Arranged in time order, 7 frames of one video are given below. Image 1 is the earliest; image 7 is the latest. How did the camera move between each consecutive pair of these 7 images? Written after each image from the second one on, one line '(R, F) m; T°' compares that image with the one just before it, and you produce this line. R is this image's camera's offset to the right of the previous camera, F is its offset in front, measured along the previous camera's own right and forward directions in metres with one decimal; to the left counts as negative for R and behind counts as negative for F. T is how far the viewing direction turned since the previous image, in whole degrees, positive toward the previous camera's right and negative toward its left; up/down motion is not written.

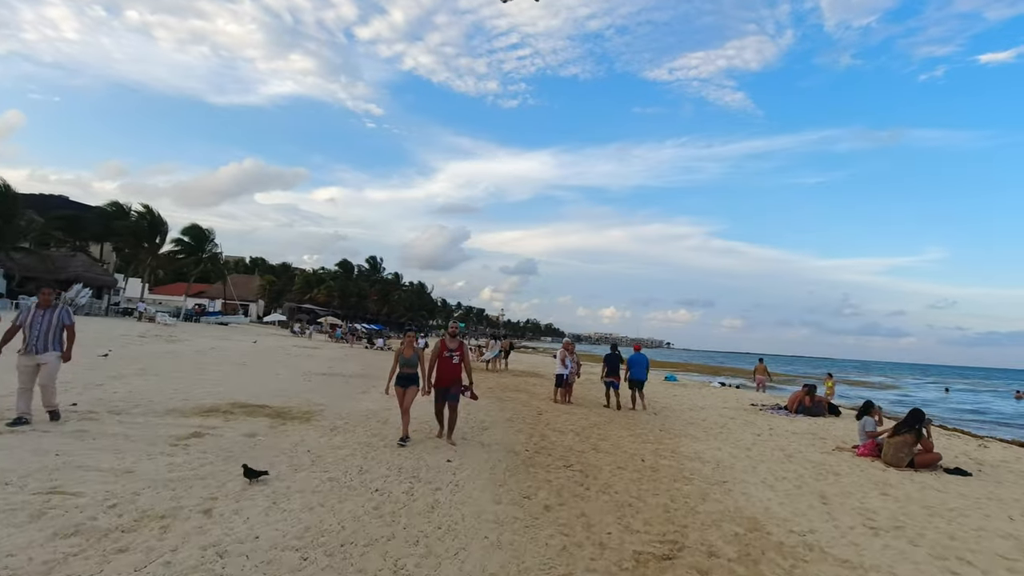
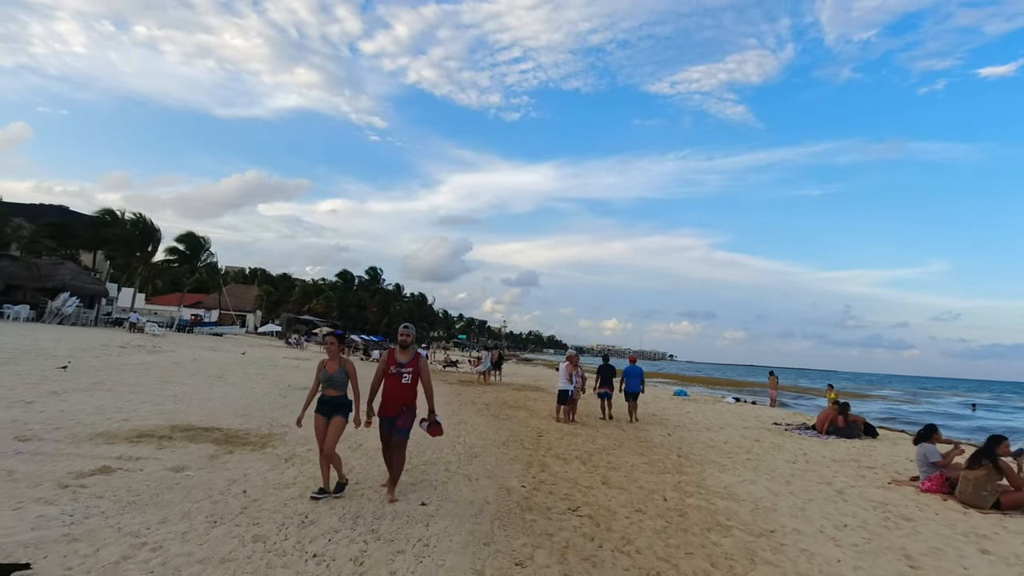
(+0.1, +1.5) m; 0°
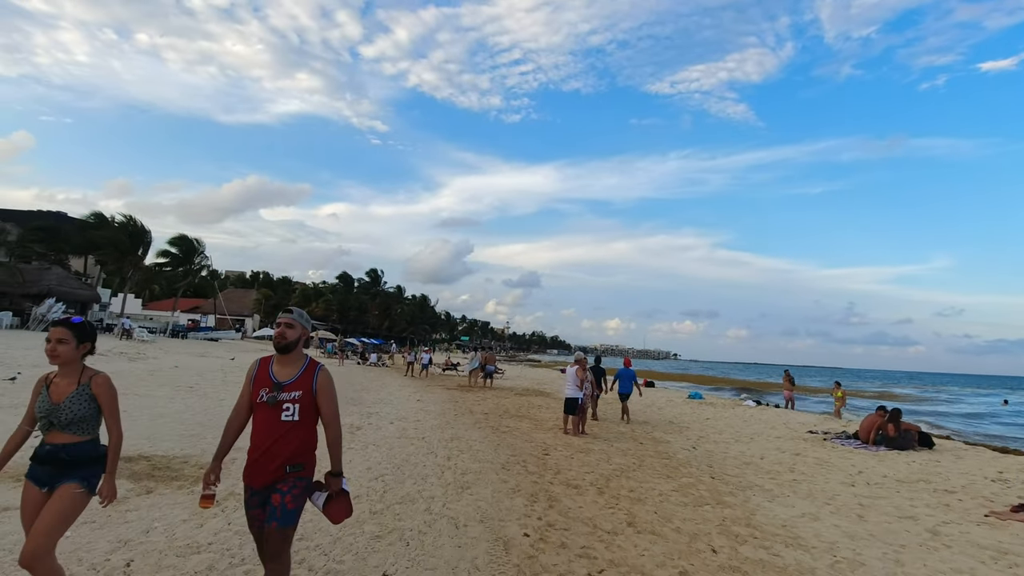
(+0.1, +1.7) m; 0°
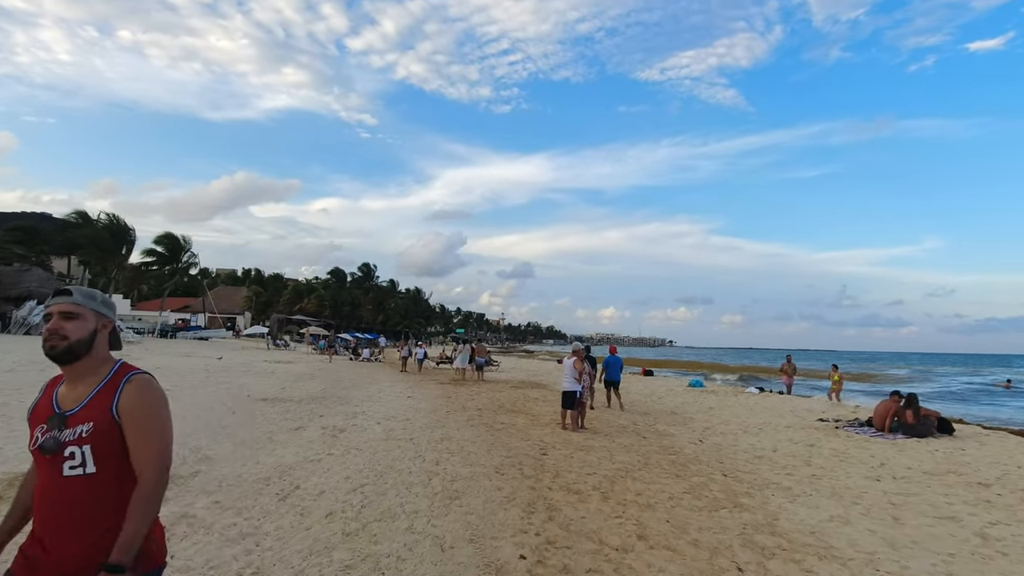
(+0.1, +0.8) m; +1°
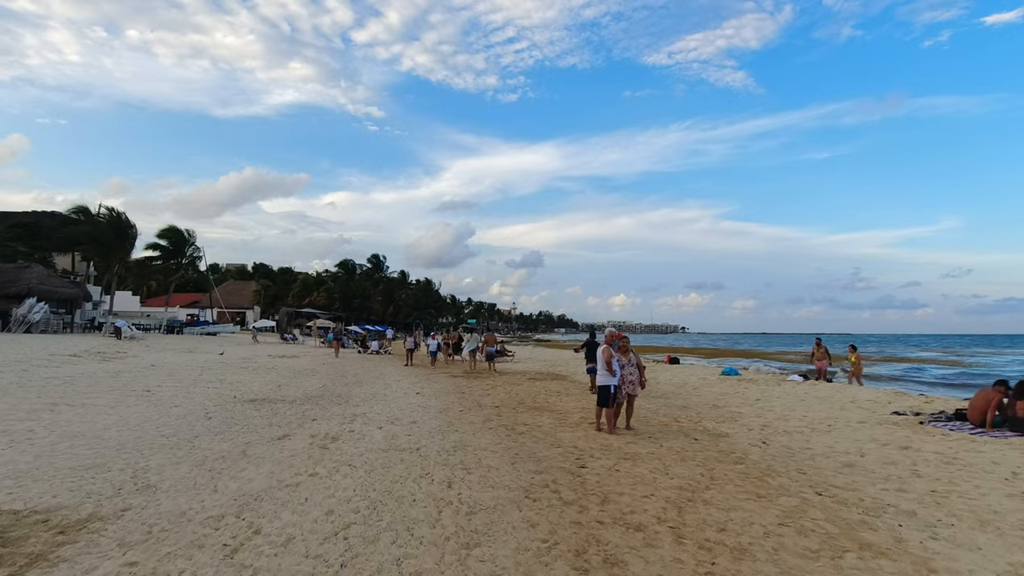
(-0.2, +1.9) m; -1°
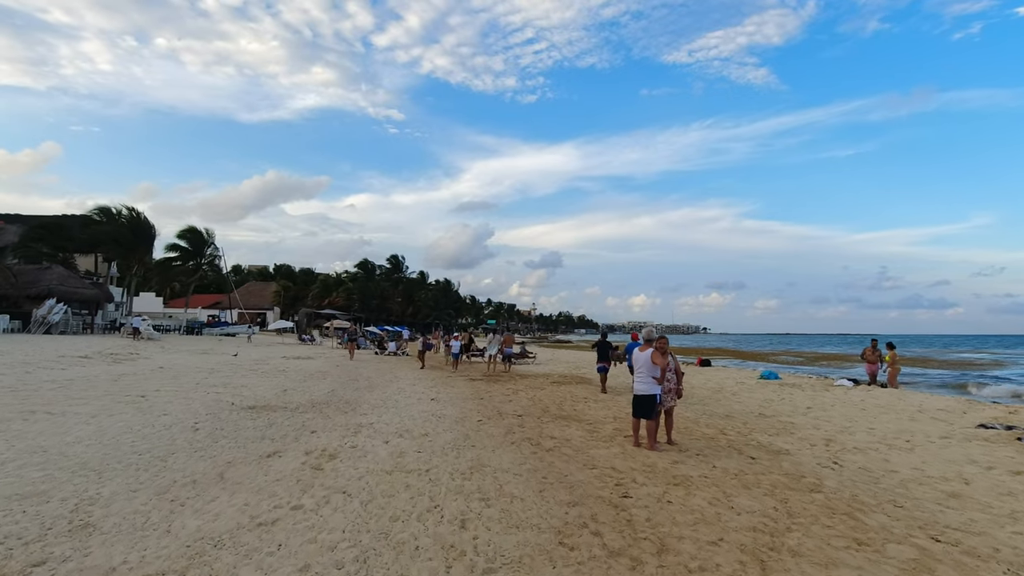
(-0.1, +1.3) m; -2°
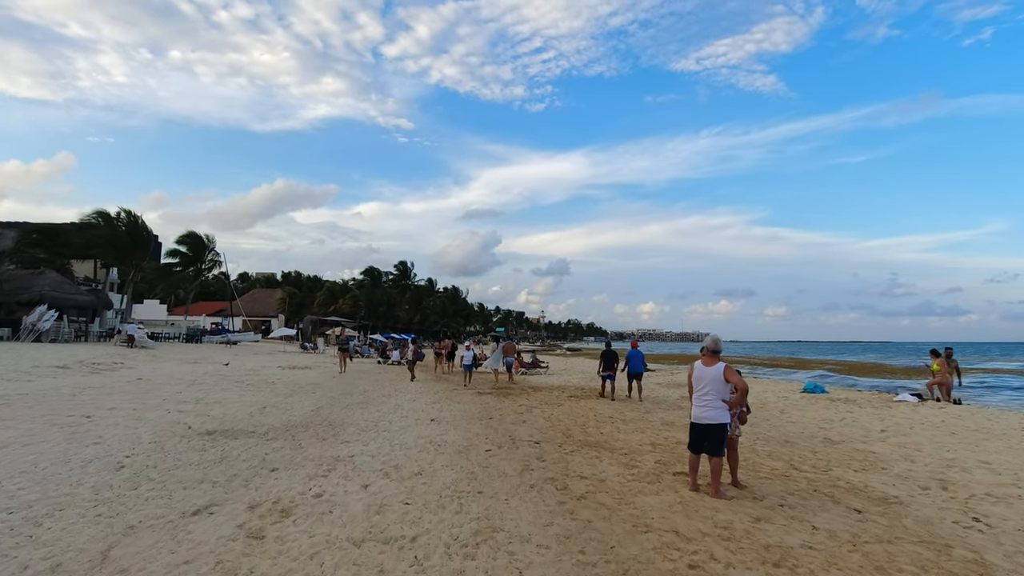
(-0.1, +2.1) m; -1°
